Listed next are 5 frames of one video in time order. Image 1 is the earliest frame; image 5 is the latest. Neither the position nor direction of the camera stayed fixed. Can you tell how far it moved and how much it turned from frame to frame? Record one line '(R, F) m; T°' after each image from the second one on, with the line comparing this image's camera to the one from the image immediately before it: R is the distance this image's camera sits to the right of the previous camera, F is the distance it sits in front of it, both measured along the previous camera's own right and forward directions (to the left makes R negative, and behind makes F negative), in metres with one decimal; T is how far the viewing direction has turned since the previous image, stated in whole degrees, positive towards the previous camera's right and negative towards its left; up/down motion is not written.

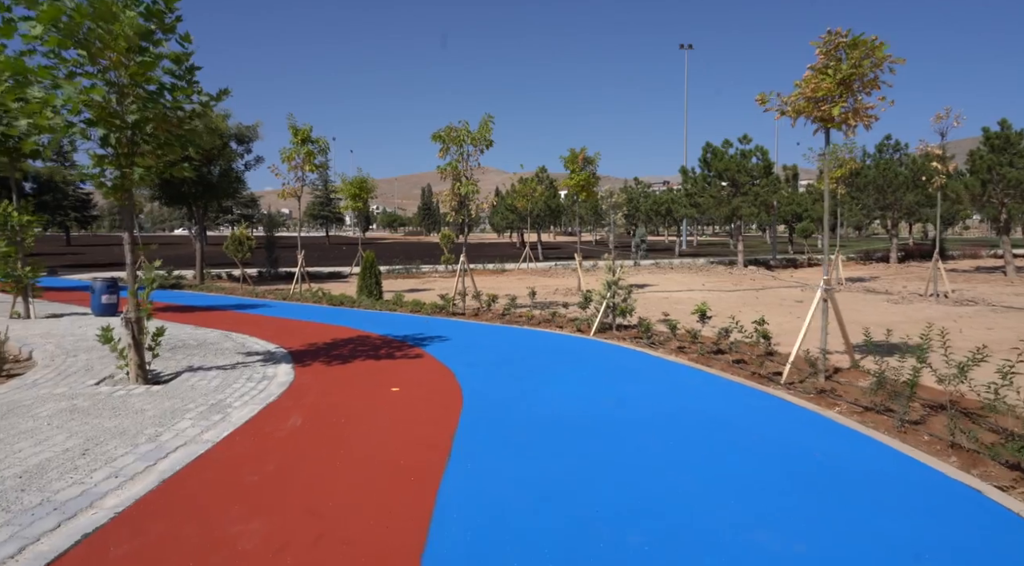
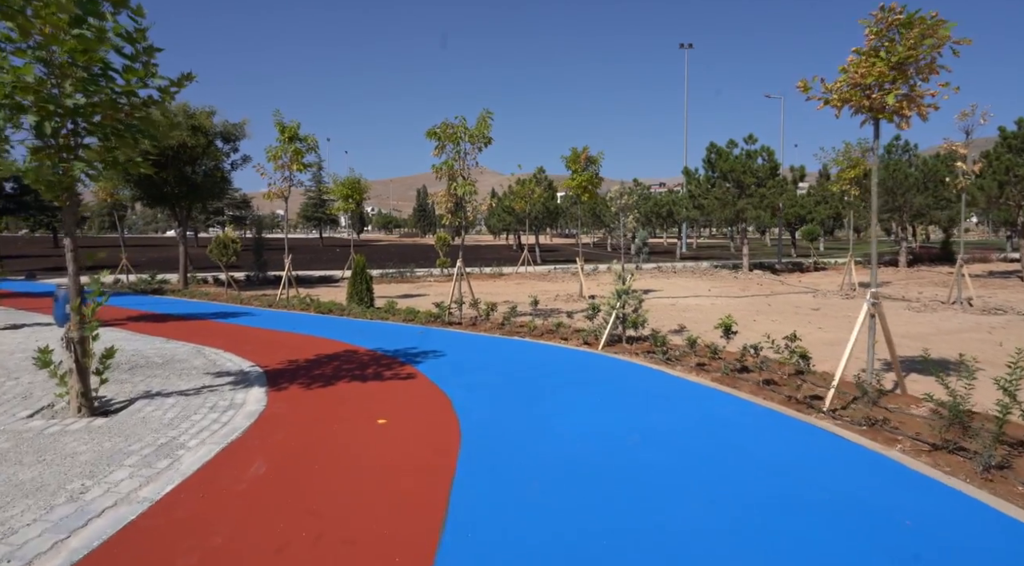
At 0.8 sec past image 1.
(-0.1, +0.9) m; 0°
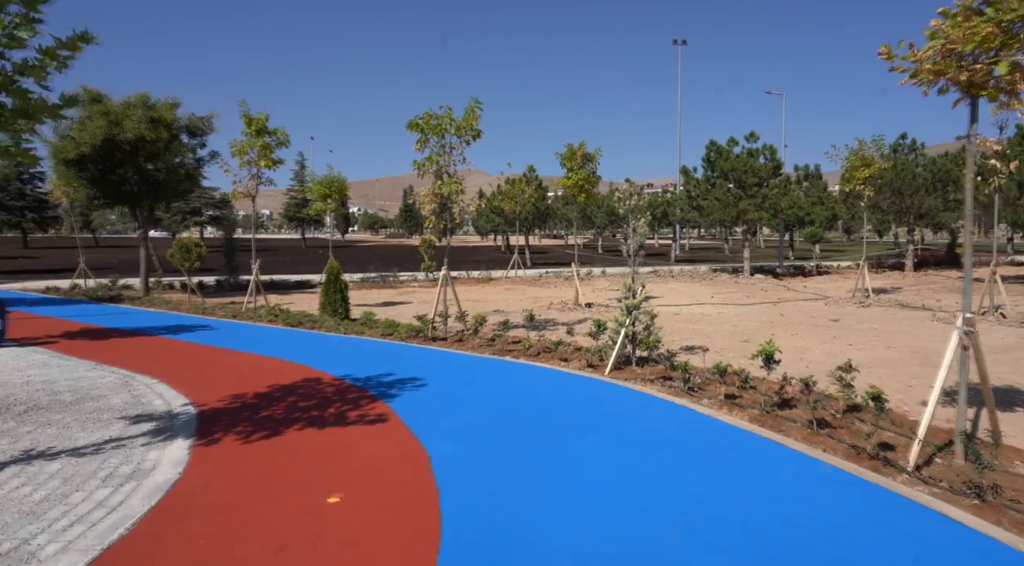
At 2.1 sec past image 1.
(-0.1, +1.4) m; +1°
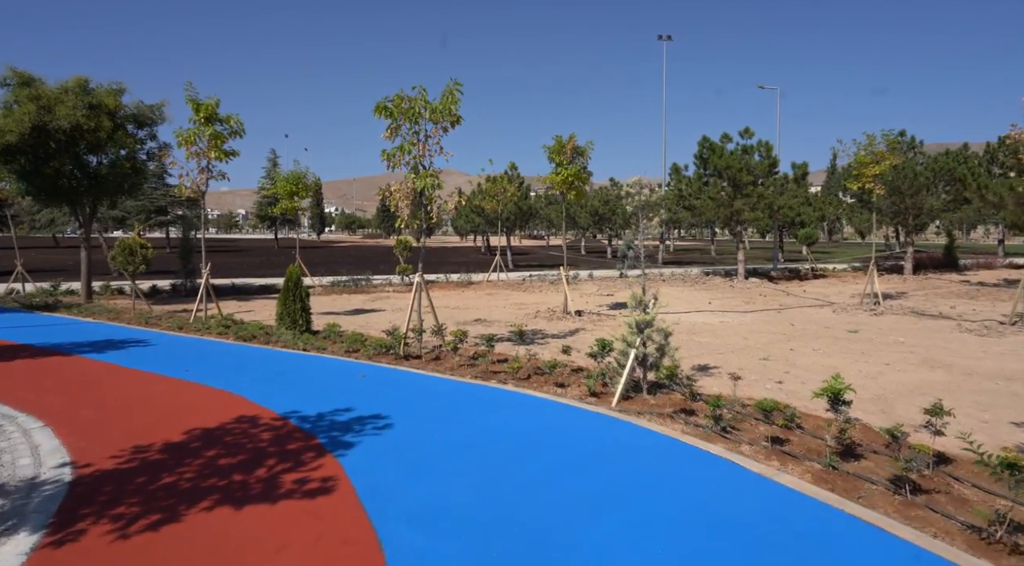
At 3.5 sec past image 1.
(-0.1, +1.5) m; +2°
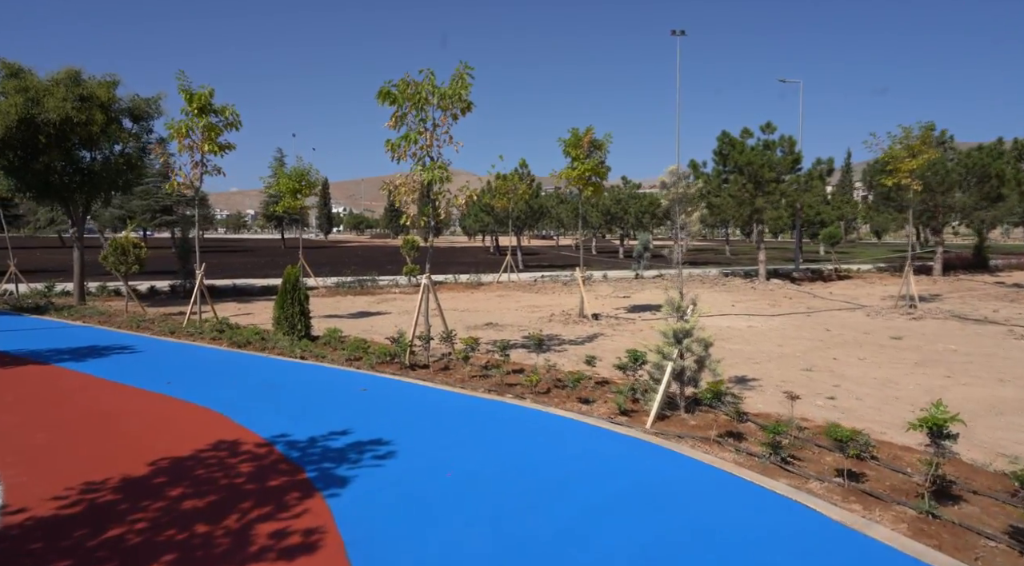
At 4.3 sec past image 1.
(-0.1, +0.9) m; -1°
